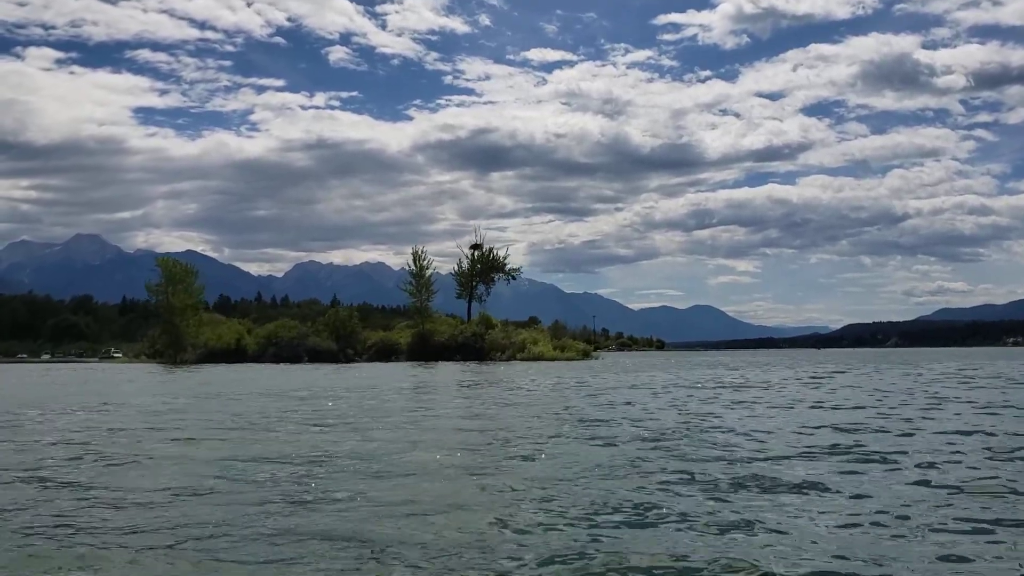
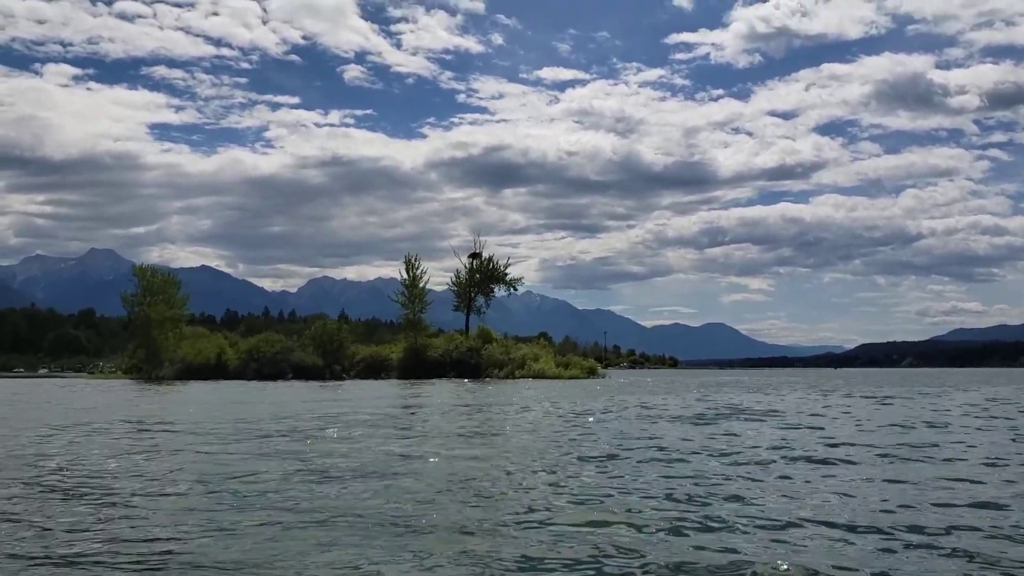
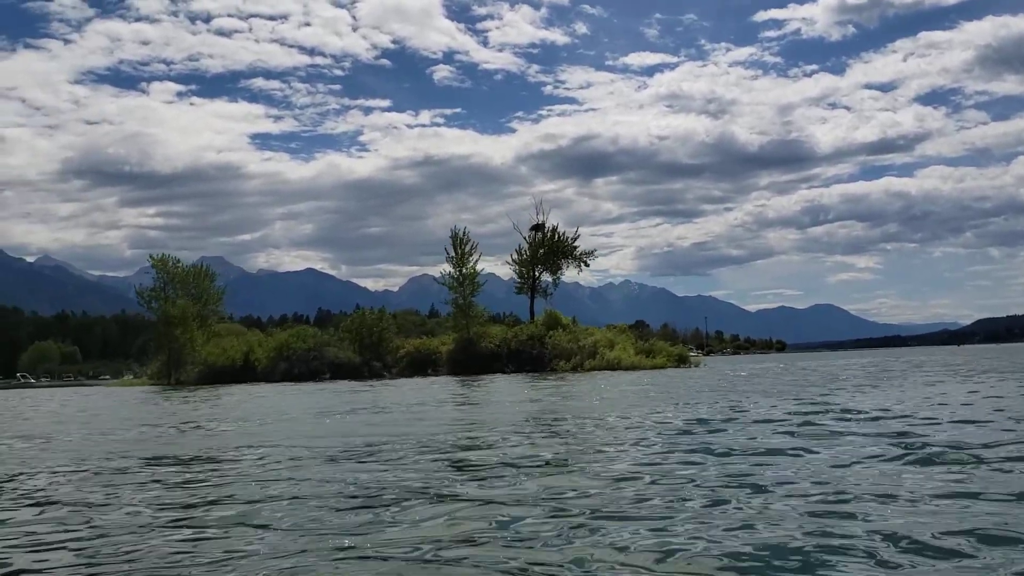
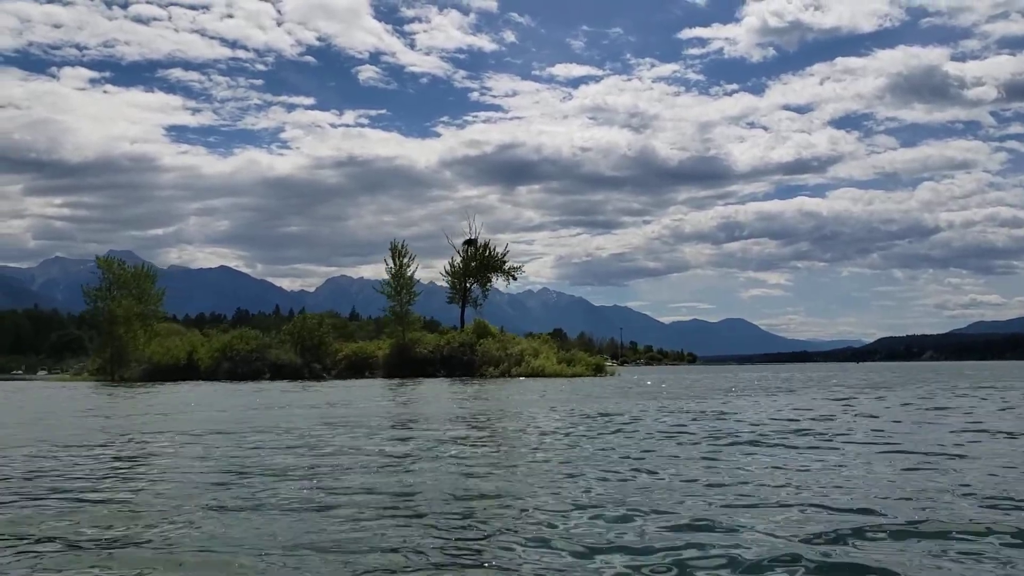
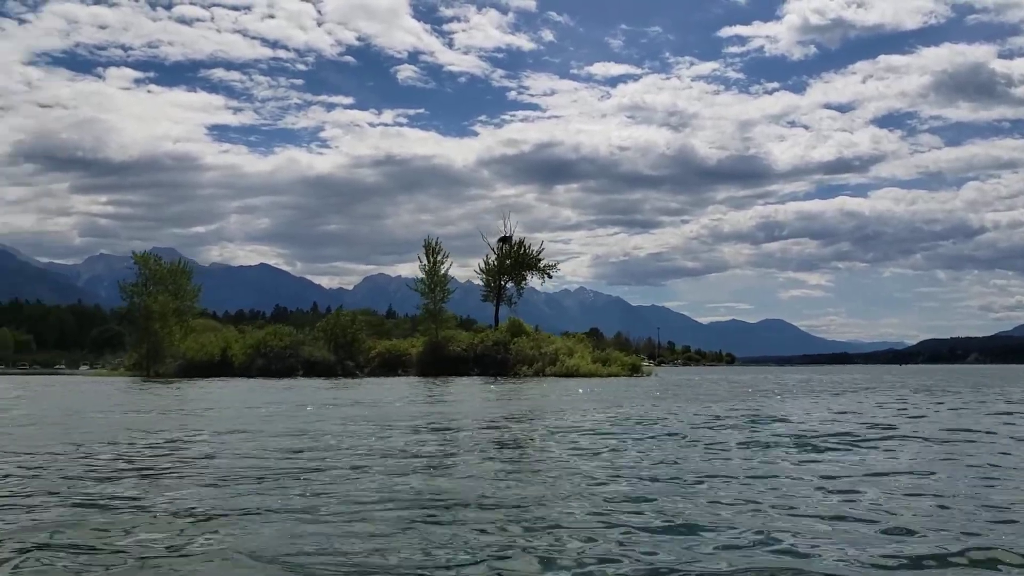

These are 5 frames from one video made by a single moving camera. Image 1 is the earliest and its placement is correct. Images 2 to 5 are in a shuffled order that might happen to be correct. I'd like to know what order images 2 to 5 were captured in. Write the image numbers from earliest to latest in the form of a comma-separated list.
2, 4, 5, 3
